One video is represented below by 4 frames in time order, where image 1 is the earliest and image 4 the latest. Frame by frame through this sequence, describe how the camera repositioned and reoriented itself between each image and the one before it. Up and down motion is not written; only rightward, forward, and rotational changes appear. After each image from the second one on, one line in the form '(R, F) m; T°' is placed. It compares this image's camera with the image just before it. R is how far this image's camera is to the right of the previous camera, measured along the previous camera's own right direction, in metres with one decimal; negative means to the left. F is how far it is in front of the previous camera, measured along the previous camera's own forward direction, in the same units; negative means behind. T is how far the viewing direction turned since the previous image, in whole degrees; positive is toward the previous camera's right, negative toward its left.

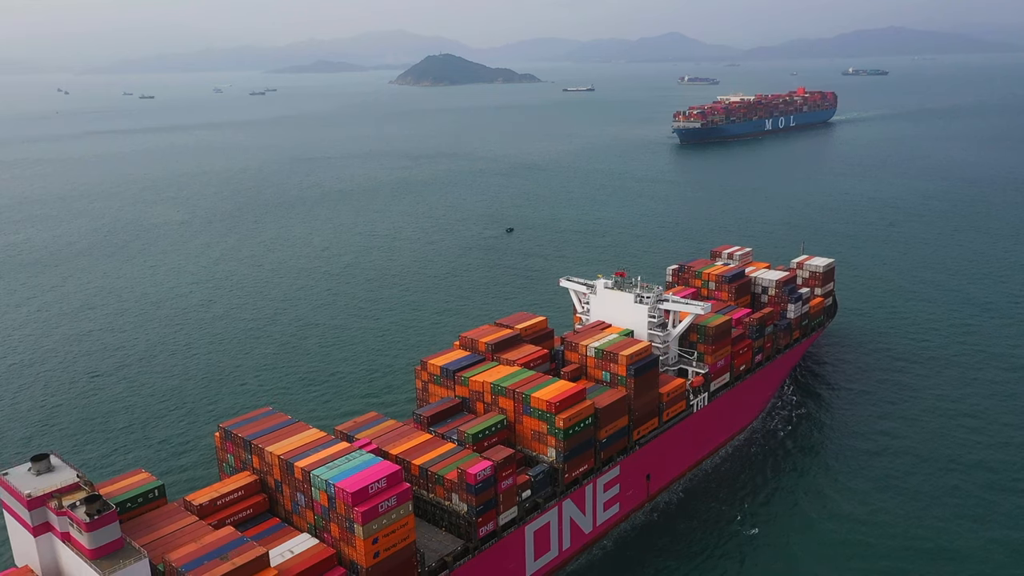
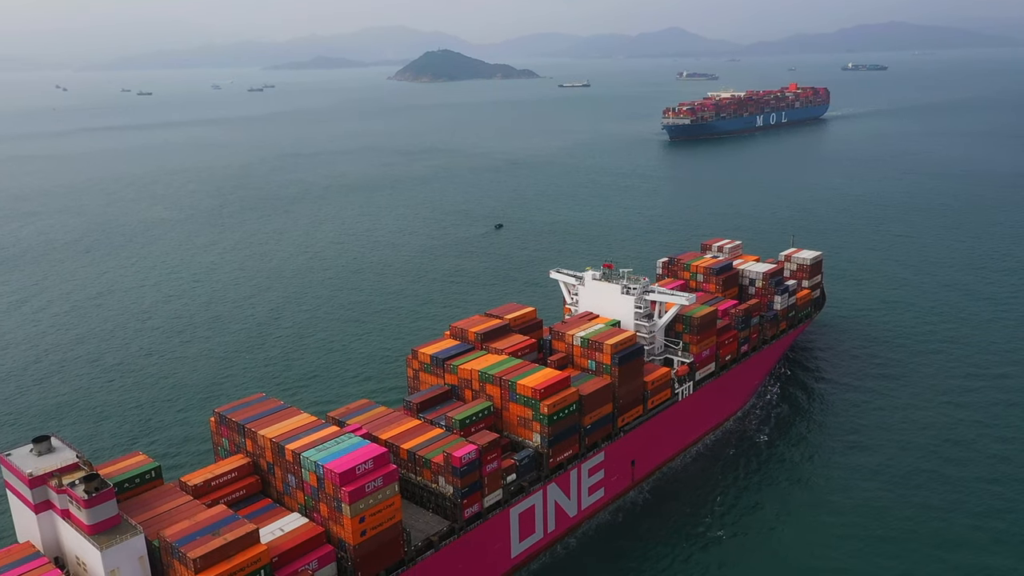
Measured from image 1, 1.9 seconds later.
(+0.8, -1.0) m; 0°
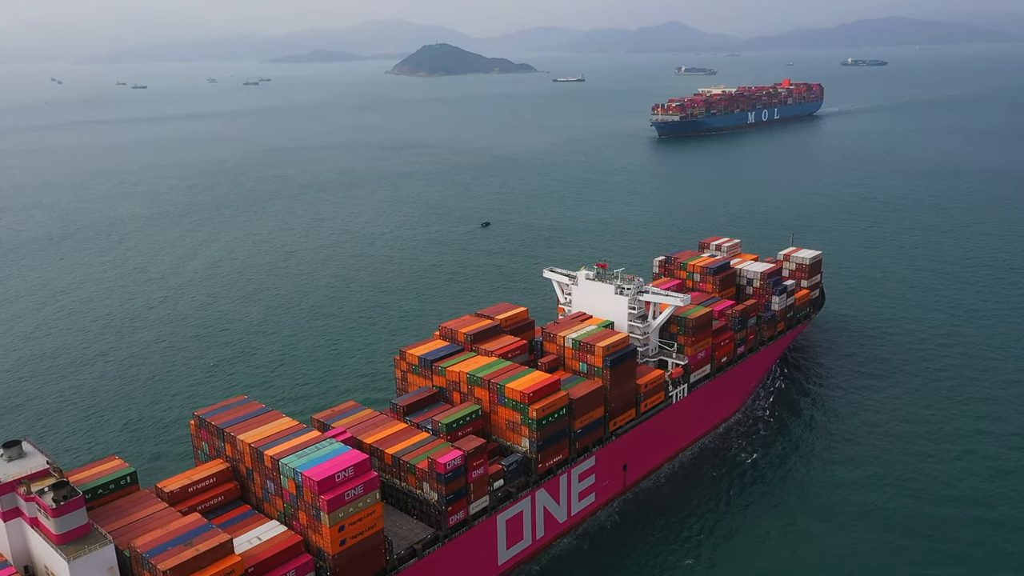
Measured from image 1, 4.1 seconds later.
(+0.6, +0.8) m; 0°
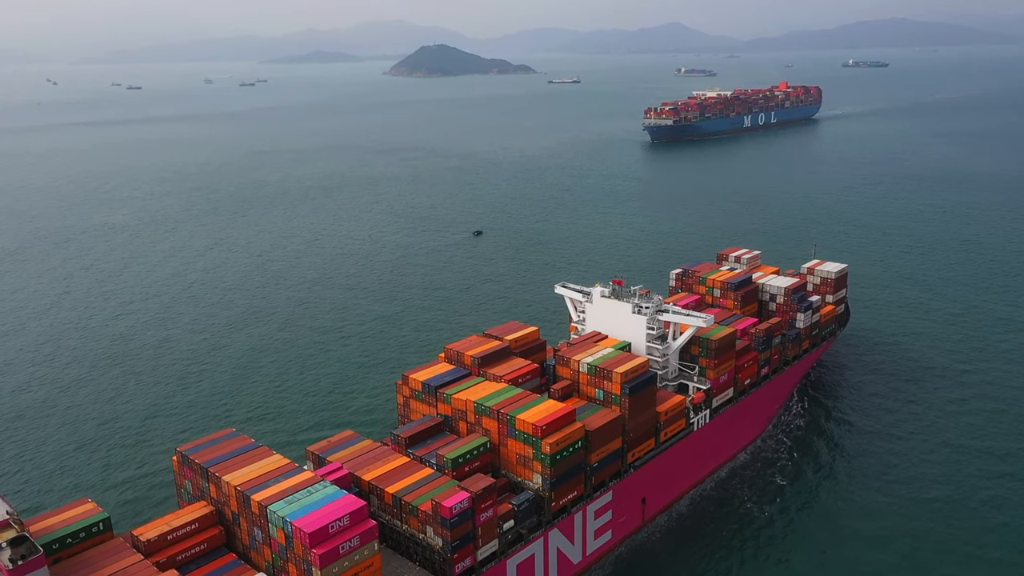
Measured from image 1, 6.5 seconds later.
(-0.4, +2.6) m; 0°
